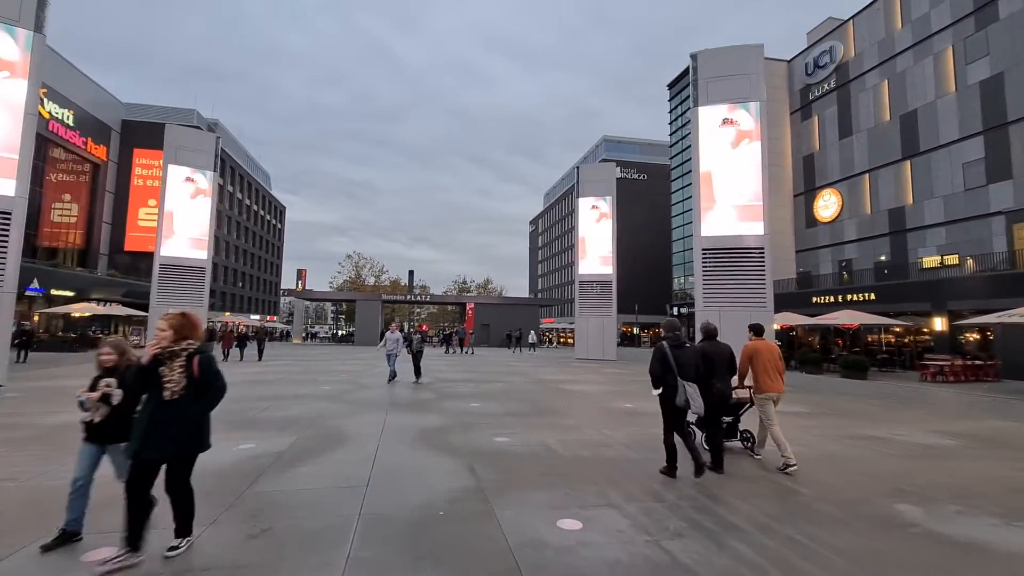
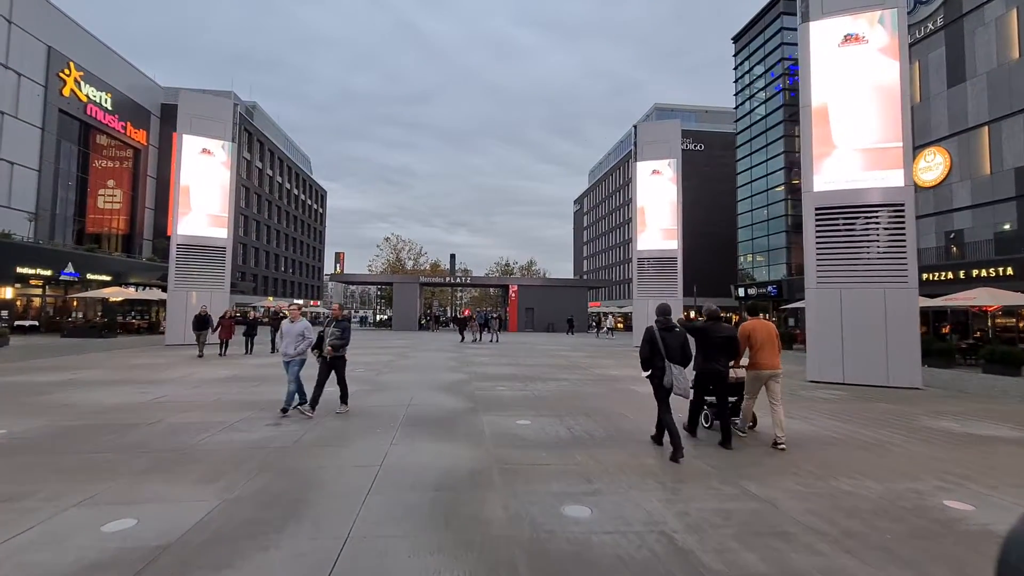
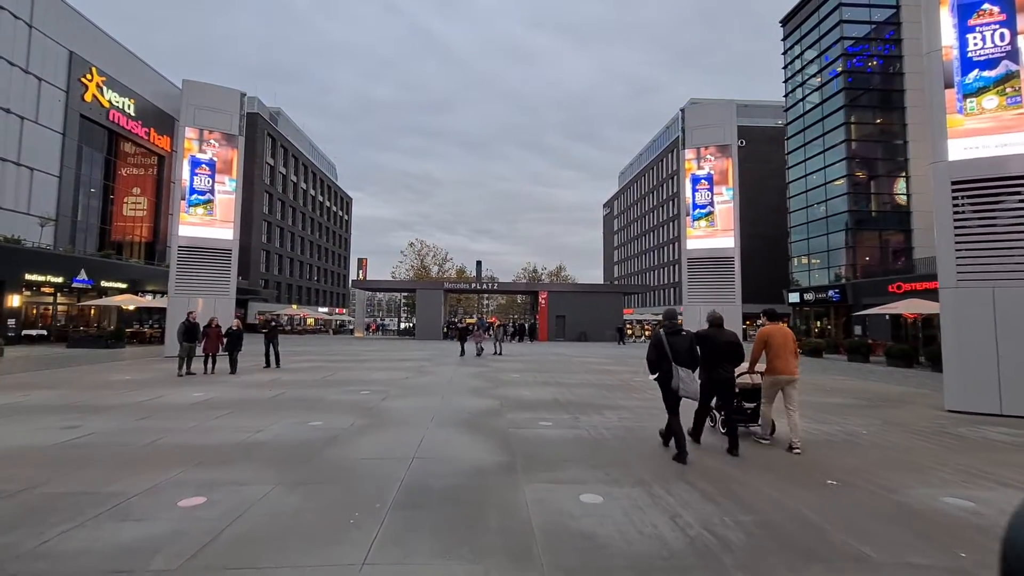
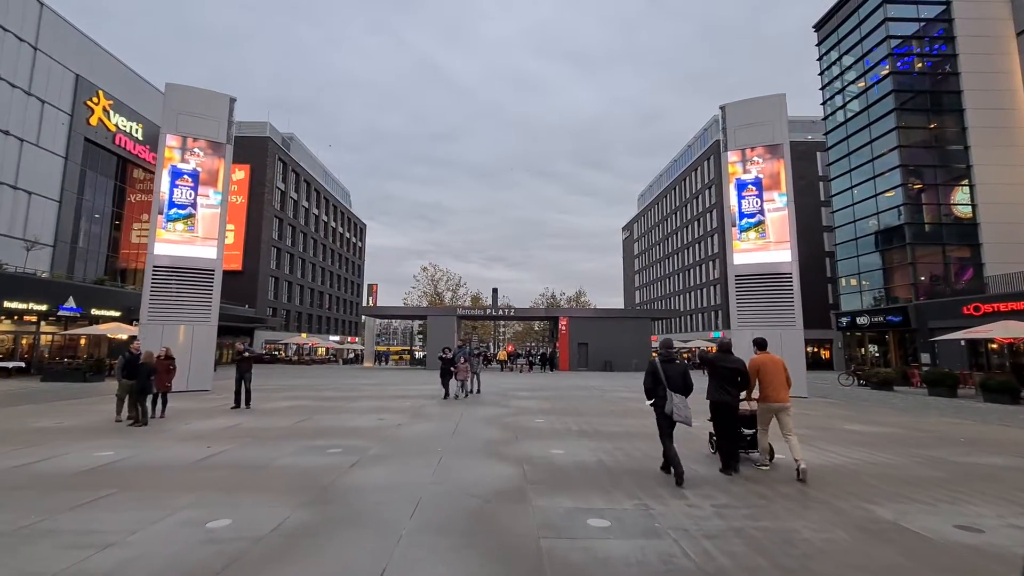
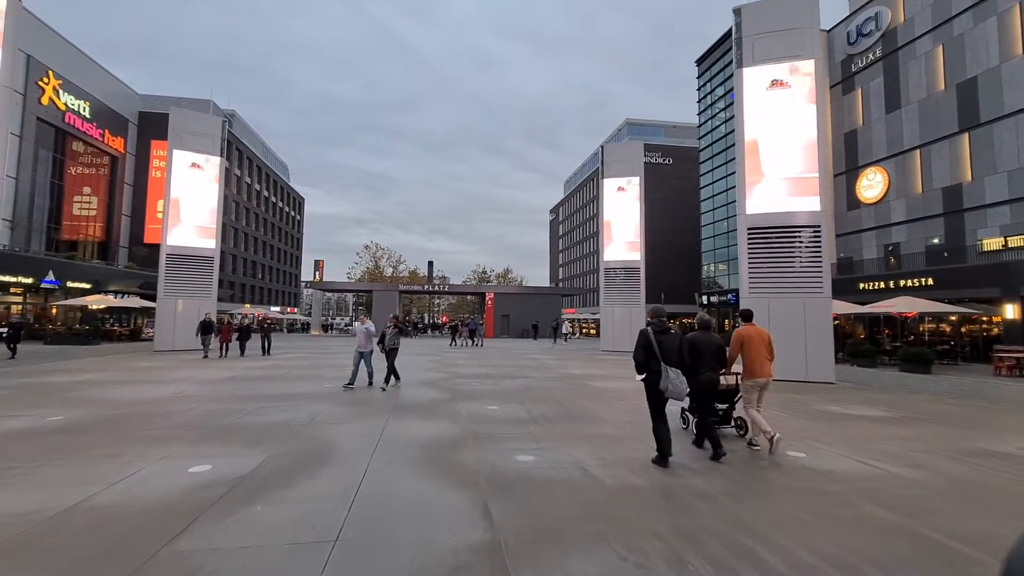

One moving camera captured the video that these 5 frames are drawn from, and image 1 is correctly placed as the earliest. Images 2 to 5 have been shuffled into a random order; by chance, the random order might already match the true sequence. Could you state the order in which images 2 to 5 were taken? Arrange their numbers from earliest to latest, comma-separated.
5, 2, 3, 4
